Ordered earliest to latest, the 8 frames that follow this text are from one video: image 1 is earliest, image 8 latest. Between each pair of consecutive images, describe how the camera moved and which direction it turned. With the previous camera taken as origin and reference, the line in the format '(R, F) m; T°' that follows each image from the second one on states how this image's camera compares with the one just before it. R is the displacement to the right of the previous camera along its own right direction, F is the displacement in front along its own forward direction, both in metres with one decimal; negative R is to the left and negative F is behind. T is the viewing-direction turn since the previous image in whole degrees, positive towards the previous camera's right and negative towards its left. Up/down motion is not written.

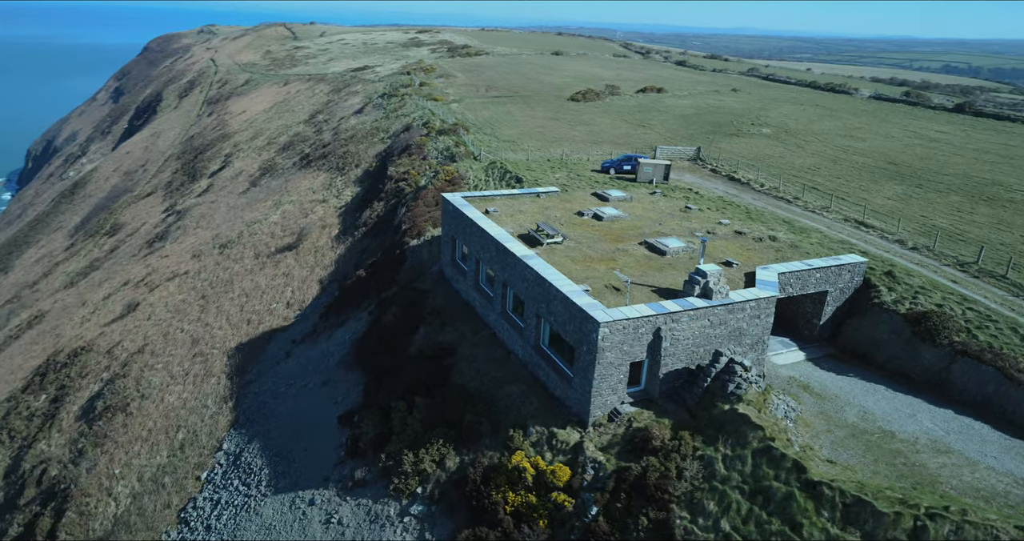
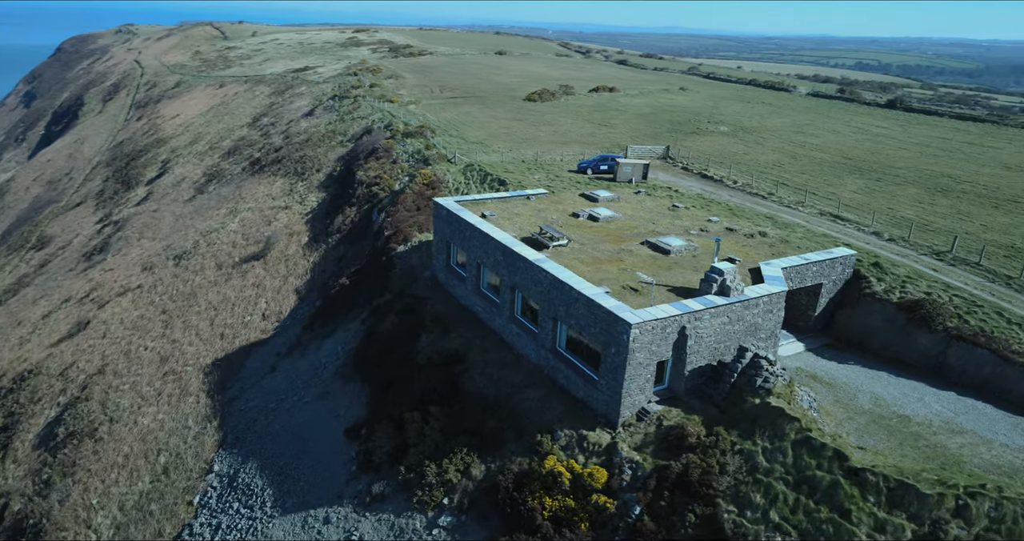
(-2.3, +0.2) m; +5°
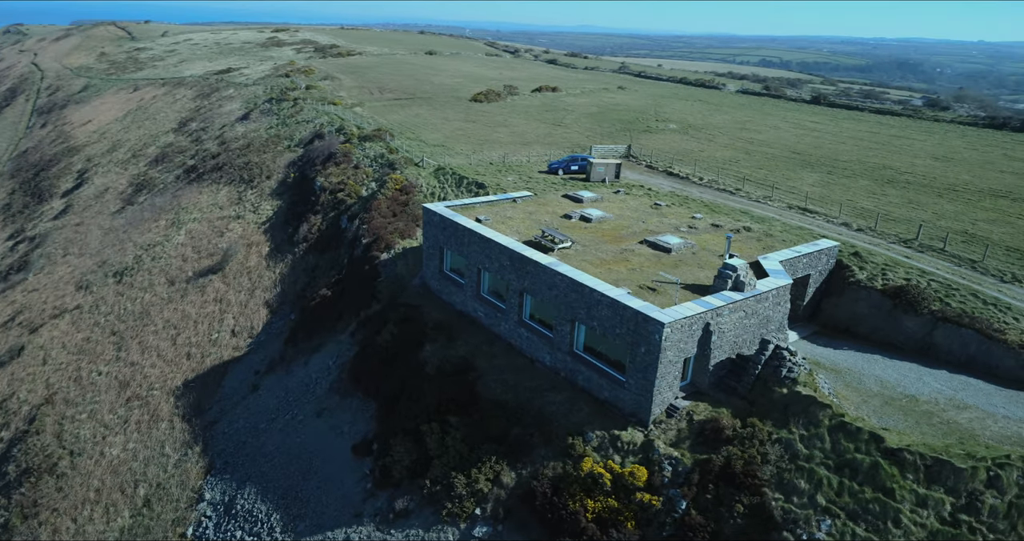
(-2.8, +0.2) m; +7°
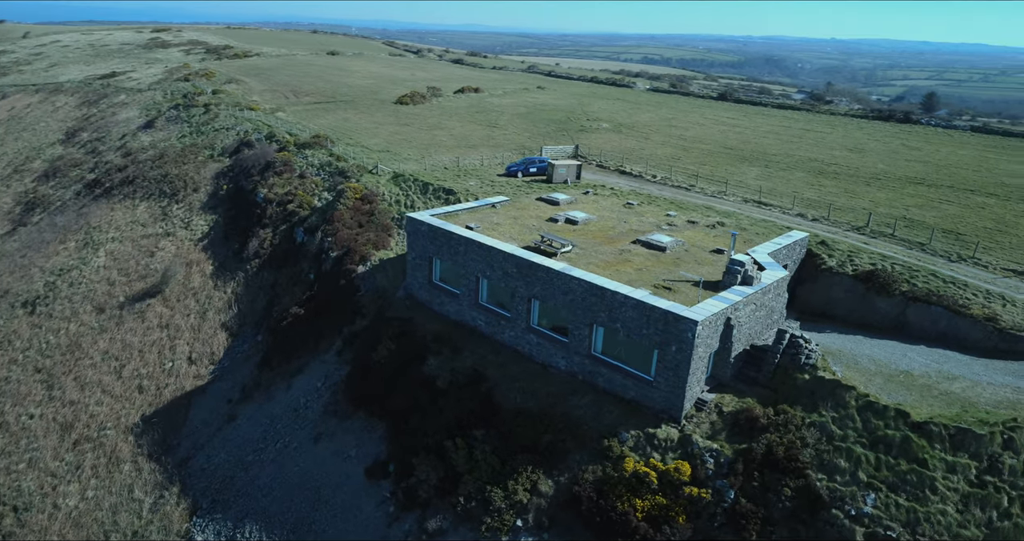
(-3.6, +0.4) m; +9°
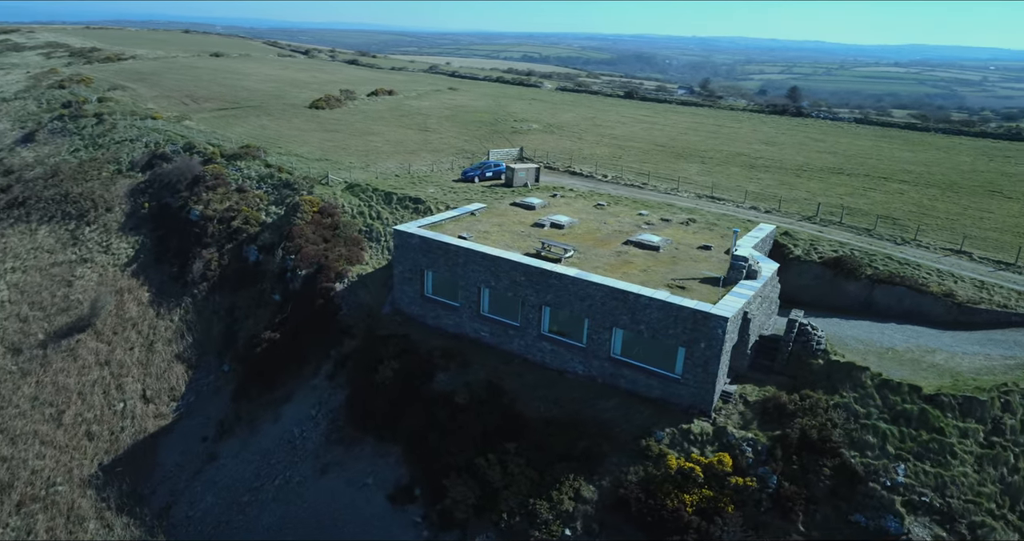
(-3.9, +0.5) m; +10°
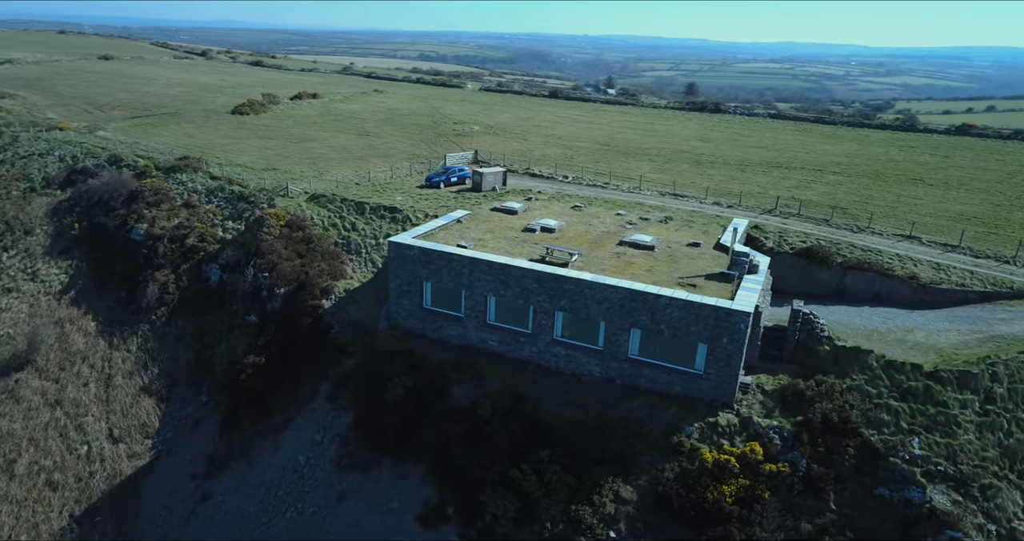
(-3.5, +0.4) m; +8°
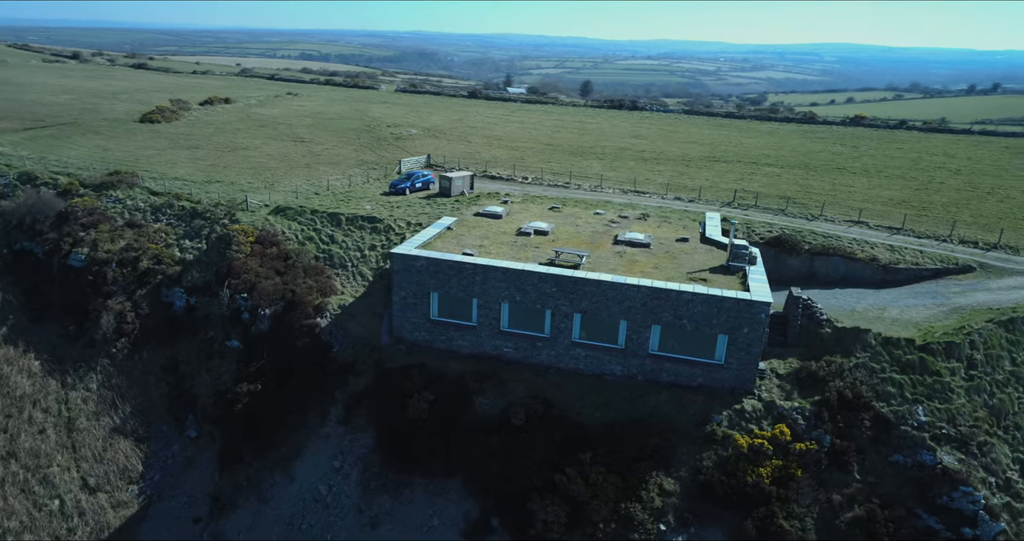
(-4.0, +0.4) m; +9°
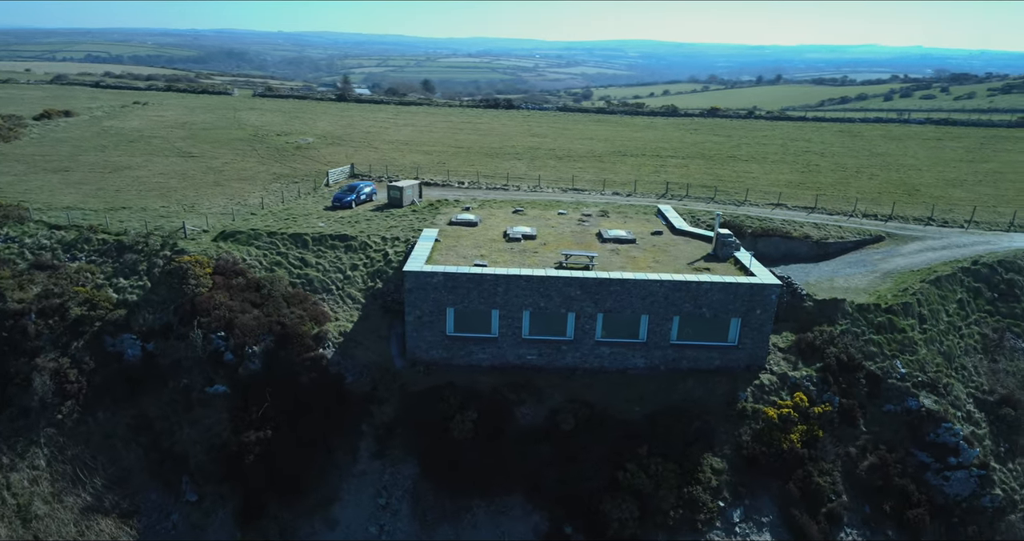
(-6.2, +0.9) m; +14°
